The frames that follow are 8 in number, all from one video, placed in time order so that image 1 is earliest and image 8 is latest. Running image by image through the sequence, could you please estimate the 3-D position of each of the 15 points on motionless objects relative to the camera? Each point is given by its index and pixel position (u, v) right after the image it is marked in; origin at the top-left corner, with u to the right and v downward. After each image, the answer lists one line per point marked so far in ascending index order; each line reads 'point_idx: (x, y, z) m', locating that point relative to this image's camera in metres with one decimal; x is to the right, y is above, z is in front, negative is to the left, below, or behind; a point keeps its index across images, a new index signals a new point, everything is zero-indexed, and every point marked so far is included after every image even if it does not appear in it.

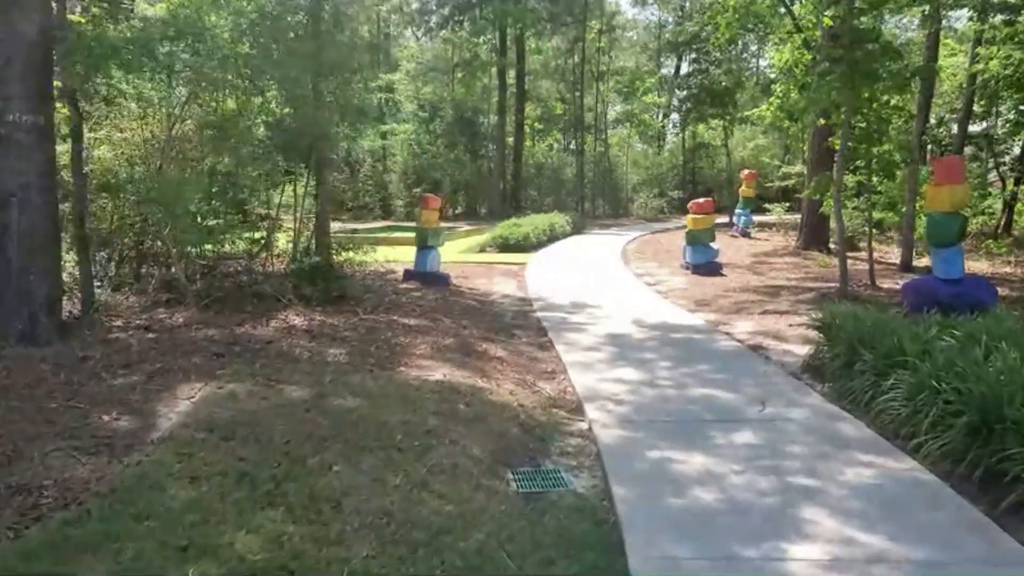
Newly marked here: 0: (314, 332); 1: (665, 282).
0: (-1.5, -0.3, +6.1) m
1: (+2.1, +0.1, +11.1) m
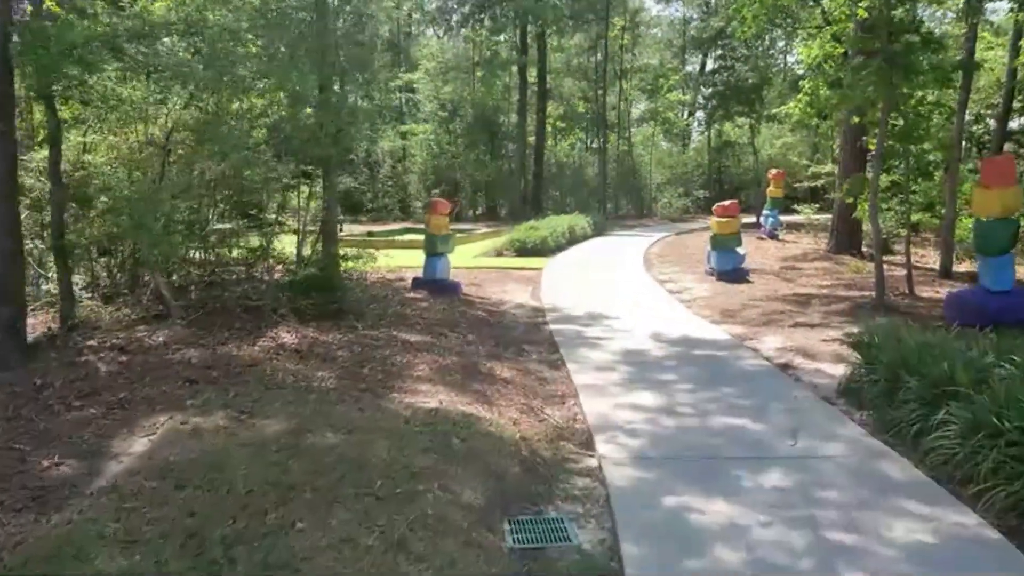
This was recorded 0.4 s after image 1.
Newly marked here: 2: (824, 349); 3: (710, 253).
0: (-1.5, -0.5, +5.6) m
1: (+2.3, 0.0, +10.6) m
2: (+2.7, -0.5, +6.8) m
3: (+3.0, +0.5, +12.0) m
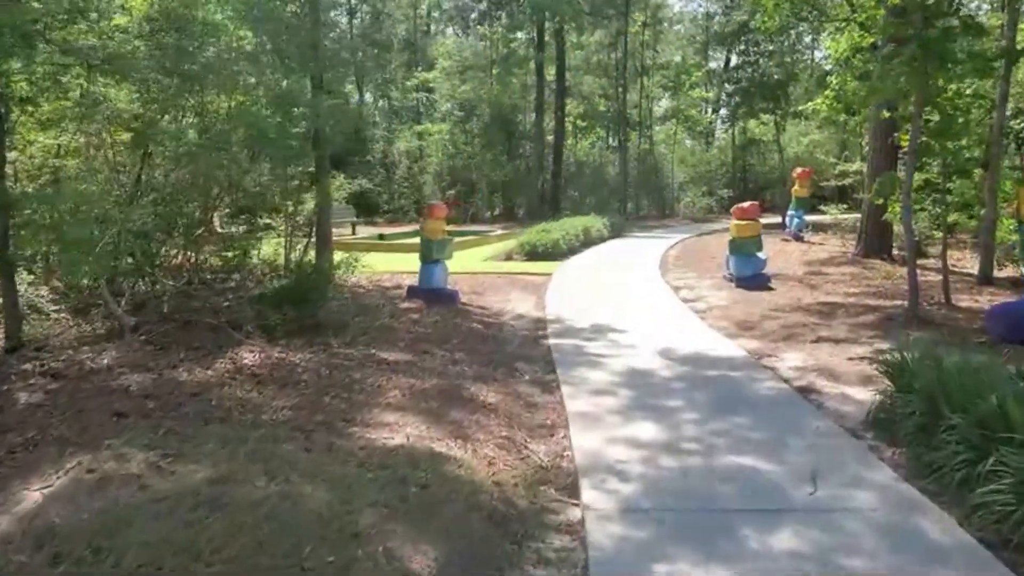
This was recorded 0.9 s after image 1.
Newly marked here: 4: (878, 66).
0: (-1.6, -0.6, +5.0) m
1: (+2.4, -0.1, +9.9) m
2: (+2.7, -0.6, +6.1) m
3: (+3.1, +0.4, +11.3) m
4: (+3.8, +2.3, +8.0) m
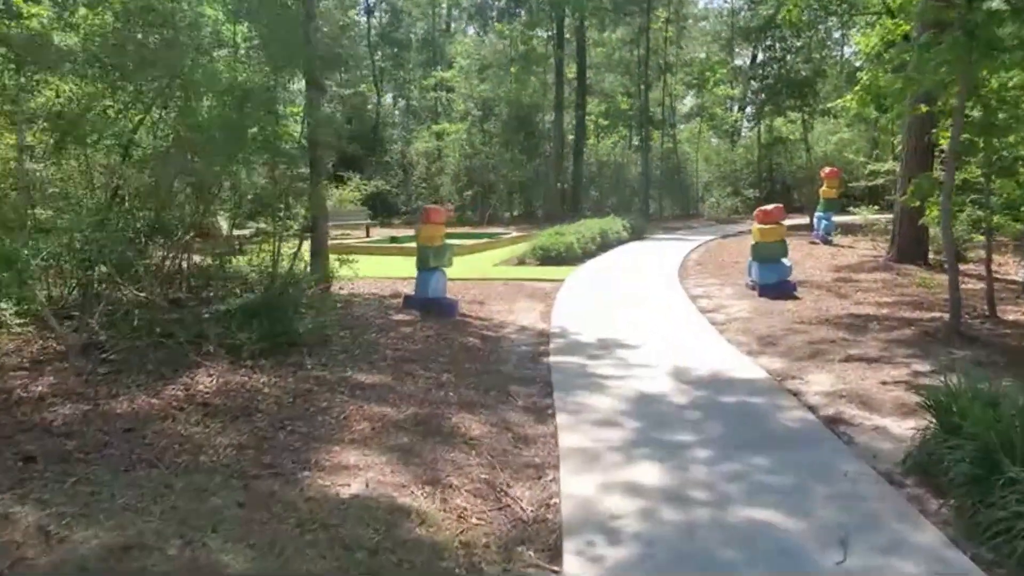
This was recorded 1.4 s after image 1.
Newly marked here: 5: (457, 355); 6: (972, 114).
0: (-1.7, -0.7, +4.5) m
1: (+2.5, -0.3, +9.2) m
2: (+2.6, -0.7, +5.4) m
3: (+3.2, +0.3, +10.6) m
4: (+3.8, +2.2, +7.3) m
5: (-0.5, -0.6, +6.5) m
6: (+4.9, +1.8, +8.2) m
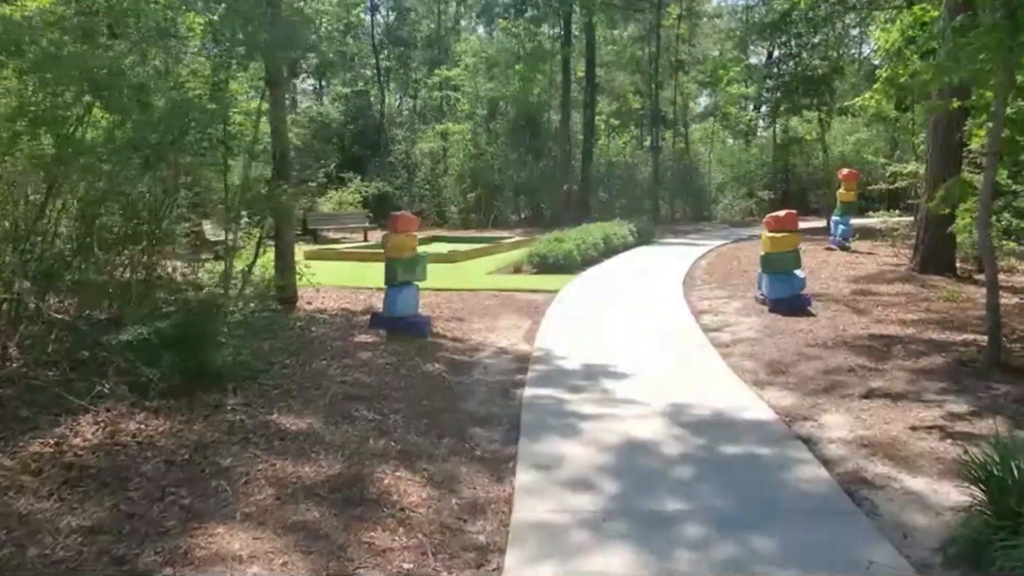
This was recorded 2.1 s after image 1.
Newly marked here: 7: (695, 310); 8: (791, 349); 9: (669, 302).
0: (-2.0, -0.8, +3.6) m
1: (+2.3, -0.4, +8.3) m
2: (+2.3, -0.9, +4.5) m
3: (+3.1, +0.2, +9.6) m
4: (+3.5, +2.0, +6.3) m
5: (-0.7, -0.7, +5.6) m
6: (+4.7, +1.7, +7.3) m
7: (+2.2, -0.3, +9.4) m
8: (+2.6, -0.6, +7.2) m
9: (+1.9, -0.2, +9.7) m
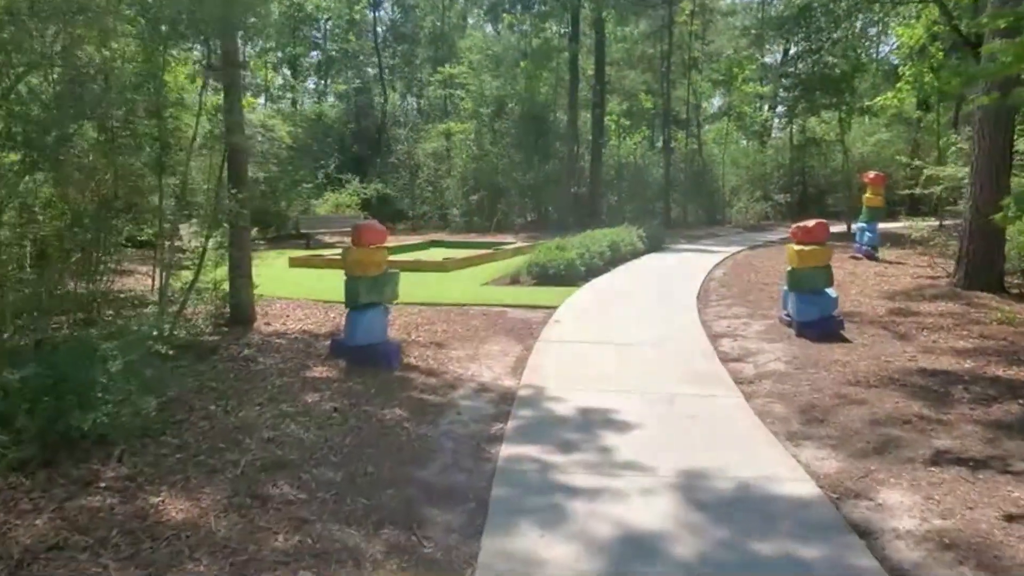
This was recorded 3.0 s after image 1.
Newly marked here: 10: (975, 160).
0: (-2.2, -1.0, +2.5) m
1: (+2.1, -0.6, +7.1) m
2: (+2.2, -1.1, +3.3) m
3: (+3.0, -0.1, +8.5) m
4: (+3.4, +1.8, +5.1) m
5: (-0.9, -0.9, +4.5) m
6: (+4.5, +1.4, +6.1) m
7: (+2.1, -0.5, +8.2) m
8: (+2.4, -0.8, +6.0) m
9: (+1.8, -0.4, +8.5) m
10: (+5.9, +1.6, +9.9) m
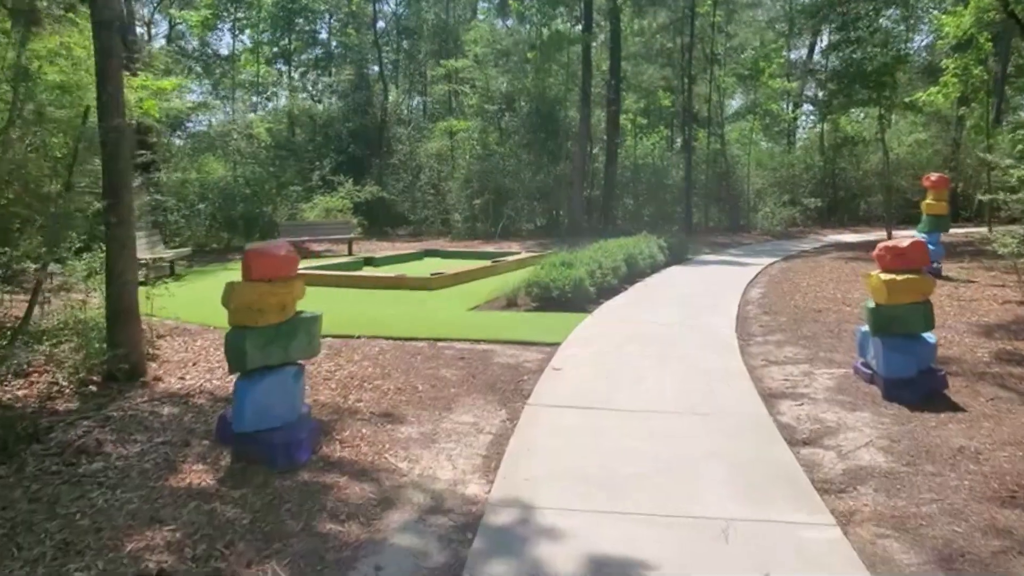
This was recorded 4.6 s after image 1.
0: (-2.4, -1.3, +0.4) m
1: (+2.0, -0.9, +4.9) m
2: (+1.9, -1.4, +1.2) m
3: (+2.8, -0.4, +6.3) m
4: (+3.2, +1.5, +3.0) m
5: (-1.1, -1.2, +2.4) m
6: (+4.4, +1.1, +3.9) m
7: (+2.0, -0.8, +6.1) m
8: (+2.2, -1.1, +3.8) m
9: (+1.7, -0.7, +6.4) m
10: (+5.8, +1.3, +7.7) m
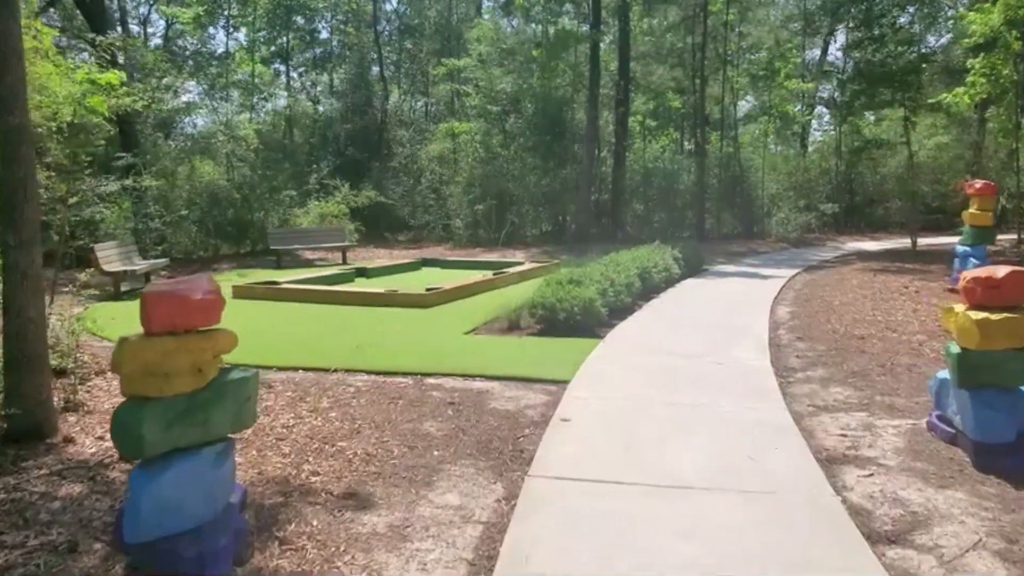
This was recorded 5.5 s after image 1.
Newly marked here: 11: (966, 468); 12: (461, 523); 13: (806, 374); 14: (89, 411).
0: (-2.5, -1.5, -0.7) m
1: (+2.0, -1.2, +3.8) m
2: (+1.9, -1.7, 0.0) m
3: (+2.8, -0.6, +5.1) m
4: (+3.2, +1.2, +1.8) m
5: (-1.1, -1.4, +1.2) m
6: (+4.4, +0.9, +2.7) m
7: (+1.9, -1.0, +4.9) m
8: (+2.2, -1.3, +2.7) m
9: (+1.7, -1.0, +5.2) m
10: (+5.8, +1.0, +6.5) m
11: (+2.7, -1.1, +4.7) m
12: (-0.2, -1.2, +3.9) m
13: (+2.7, -0.7, +7.1) m
14: (-2.9, -0.8, +5.4) m
